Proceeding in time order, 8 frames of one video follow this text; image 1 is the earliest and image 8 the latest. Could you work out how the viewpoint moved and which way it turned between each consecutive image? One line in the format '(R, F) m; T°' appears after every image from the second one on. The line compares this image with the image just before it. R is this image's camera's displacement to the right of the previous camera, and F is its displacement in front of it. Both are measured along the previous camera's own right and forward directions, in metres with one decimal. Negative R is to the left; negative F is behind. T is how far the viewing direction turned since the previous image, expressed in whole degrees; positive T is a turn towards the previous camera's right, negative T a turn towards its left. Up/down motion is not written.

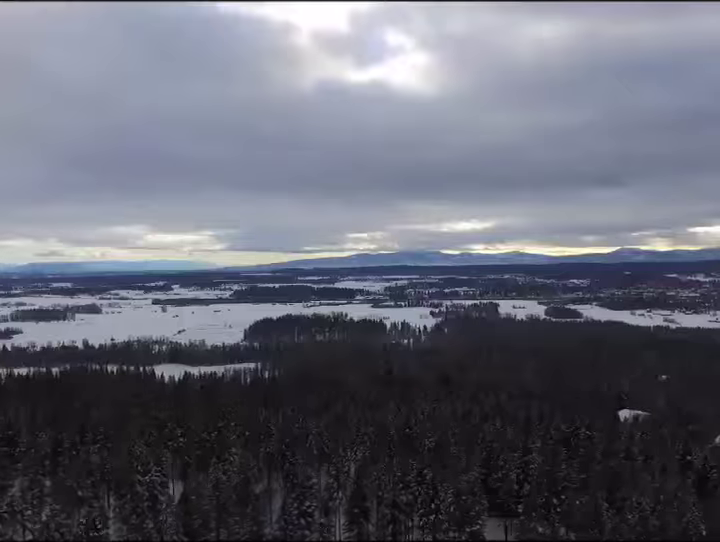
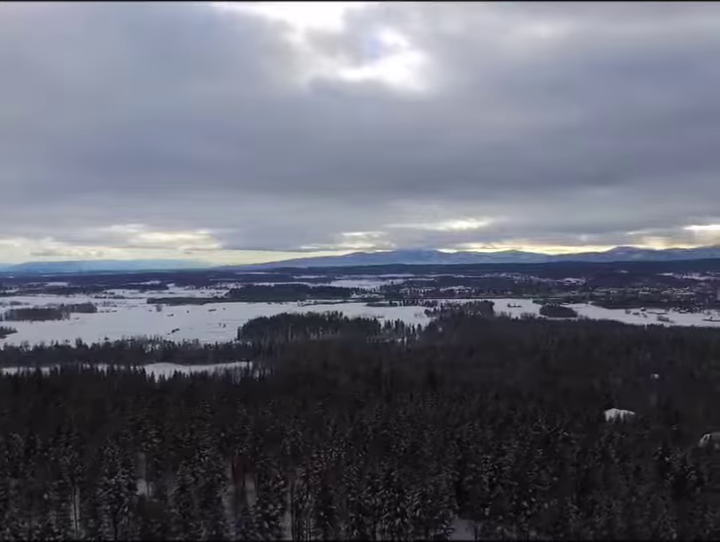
(+0.6, +0.3) m; 0°
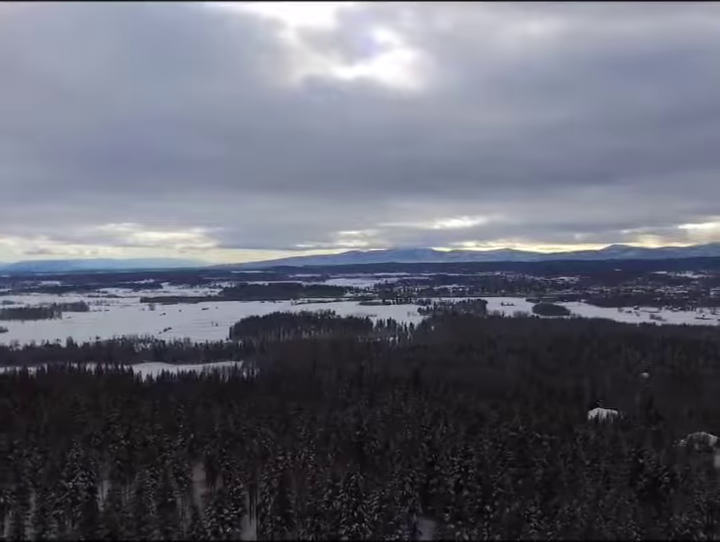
(+0.7, +0.3) m; 0°
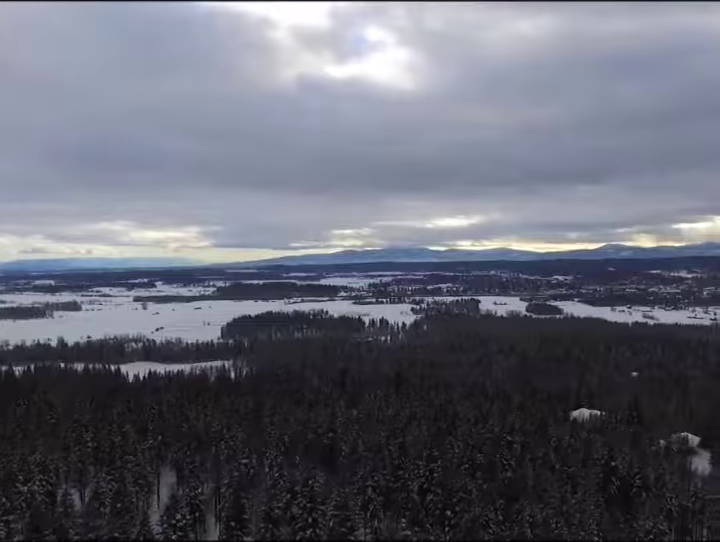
(+0.7, +0.3) m; 0°
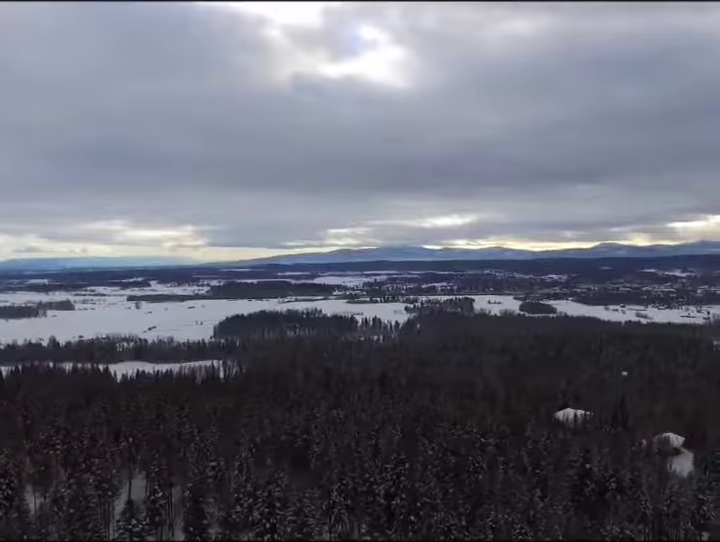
(+0.7, +0.3) m; 0°
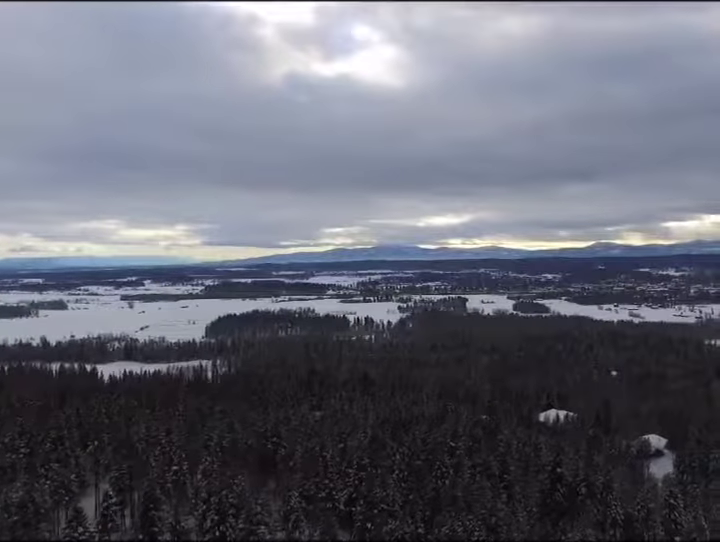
(+0.7, +0.4) m; 0°
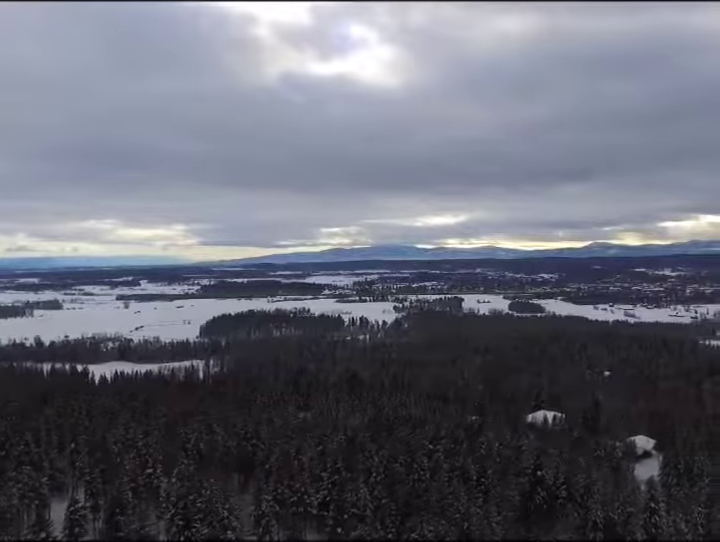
(+0.5, +0.2) m; 0°
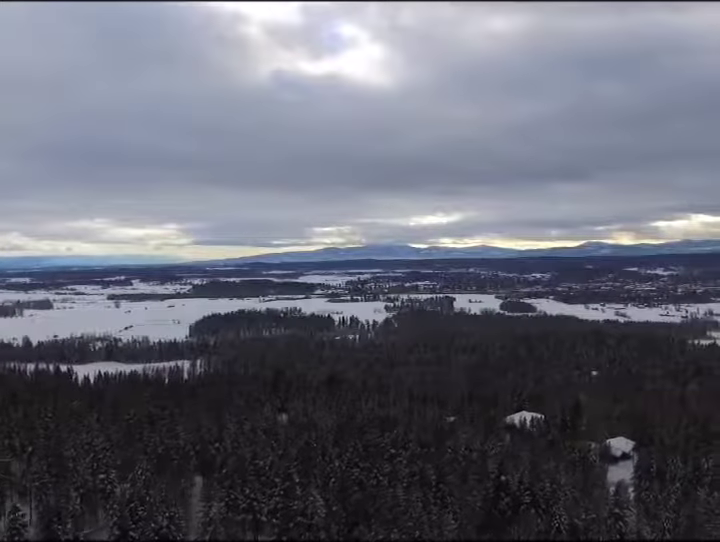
(+0.8, +0.4) m; 0°
